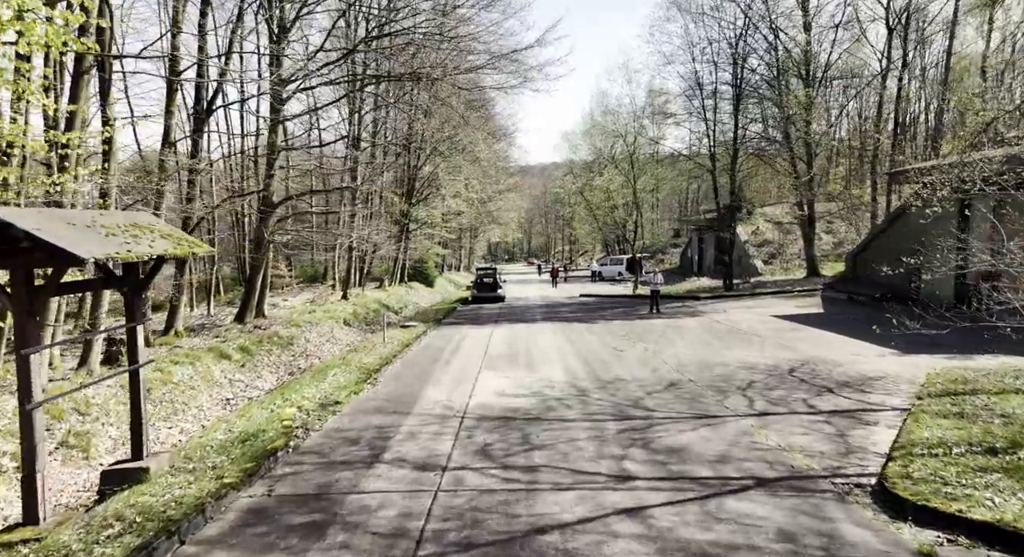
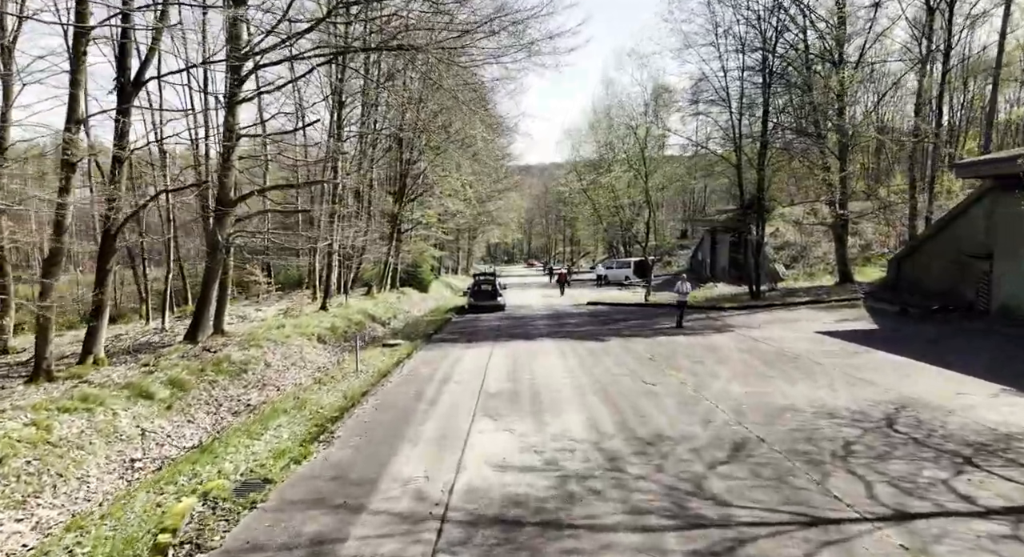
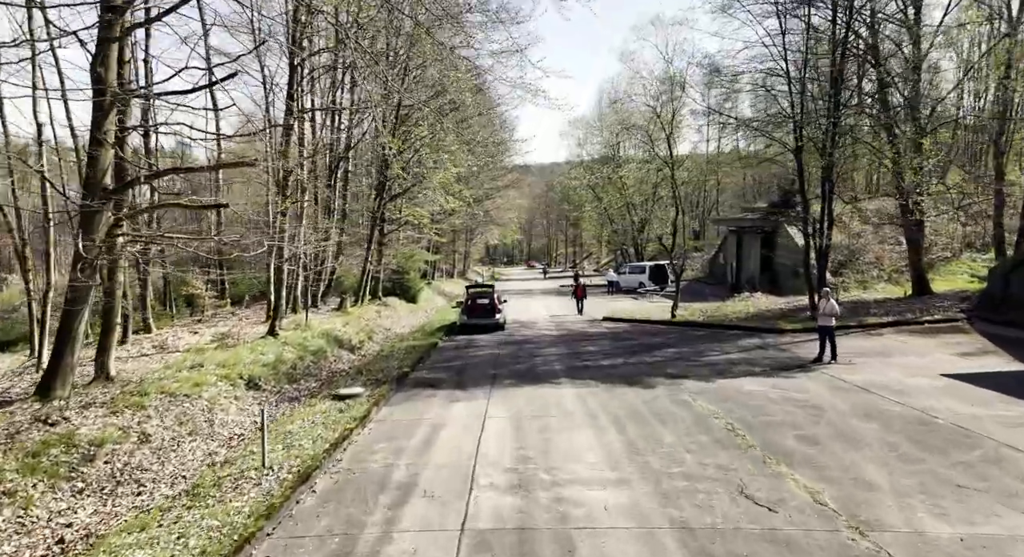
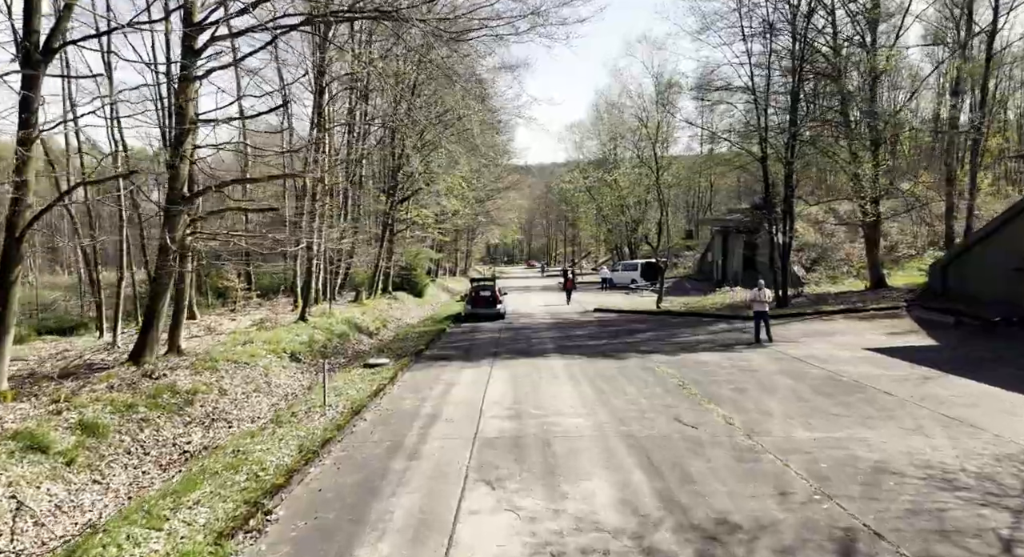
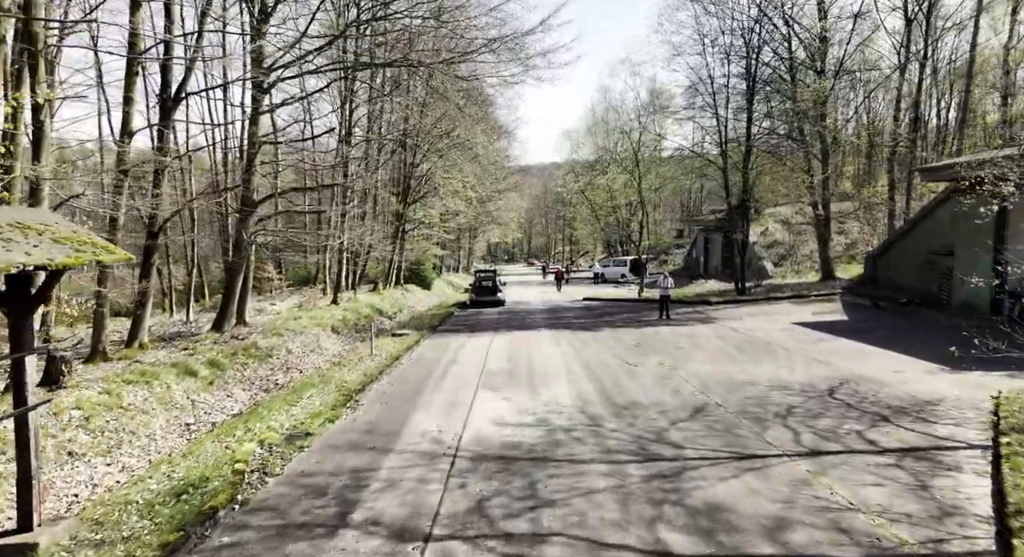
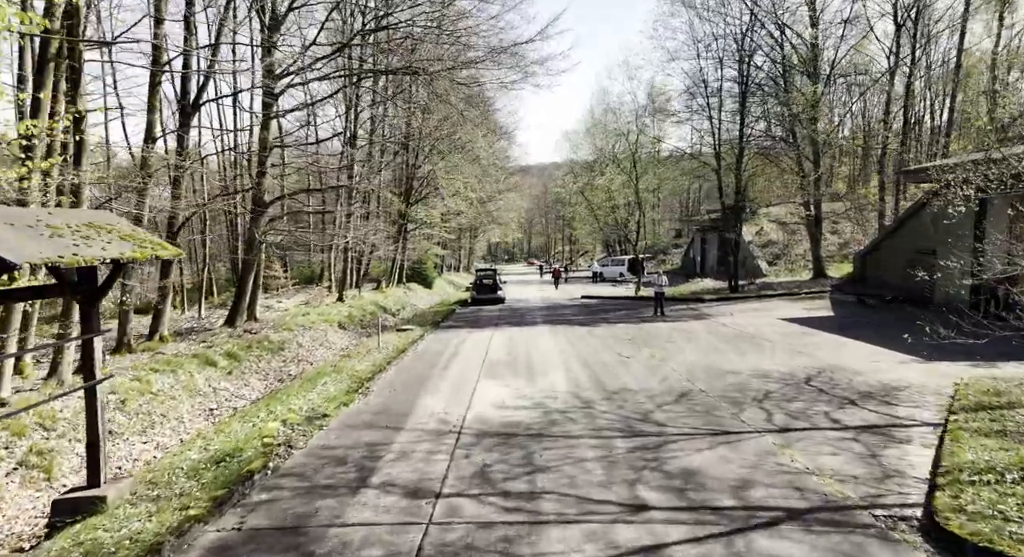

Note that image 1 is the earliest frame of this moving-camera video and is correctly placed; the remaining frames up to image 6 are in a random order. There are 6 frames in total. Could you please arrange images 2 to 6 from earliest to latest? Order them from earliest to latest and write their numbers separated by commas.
6, 5, 2, 4, 3
